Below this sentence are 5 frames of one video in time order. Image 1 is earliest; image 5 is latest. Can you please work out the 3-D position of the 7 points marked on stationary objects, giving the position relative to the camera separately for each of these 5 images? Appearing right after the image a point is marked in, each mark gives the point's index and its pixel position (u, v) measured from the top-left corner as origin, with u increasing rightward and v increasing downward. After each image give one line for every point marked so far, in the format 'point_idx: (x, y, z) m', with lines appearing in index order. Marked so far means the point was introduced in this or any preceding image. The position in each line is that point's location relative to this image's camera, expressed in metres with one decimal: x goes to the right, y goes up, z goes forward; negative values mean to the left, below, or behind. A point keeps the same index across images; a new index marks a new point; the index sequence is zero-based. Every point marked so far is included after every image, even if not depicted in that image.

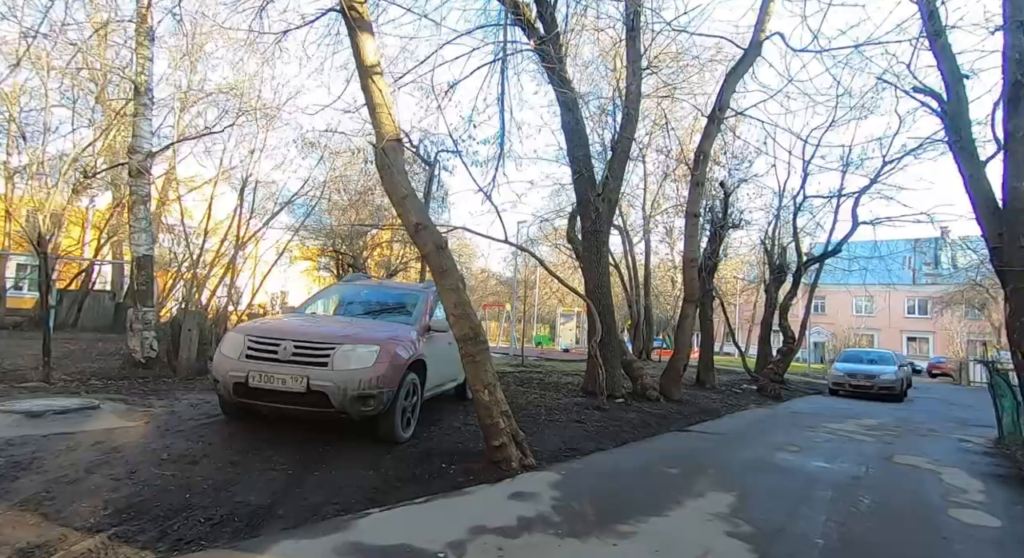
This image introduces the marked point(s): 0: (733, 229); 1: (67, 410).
0: (+6.5, +1.5, +15.4) m
1: (-3.7, -1.1, +4.3) m
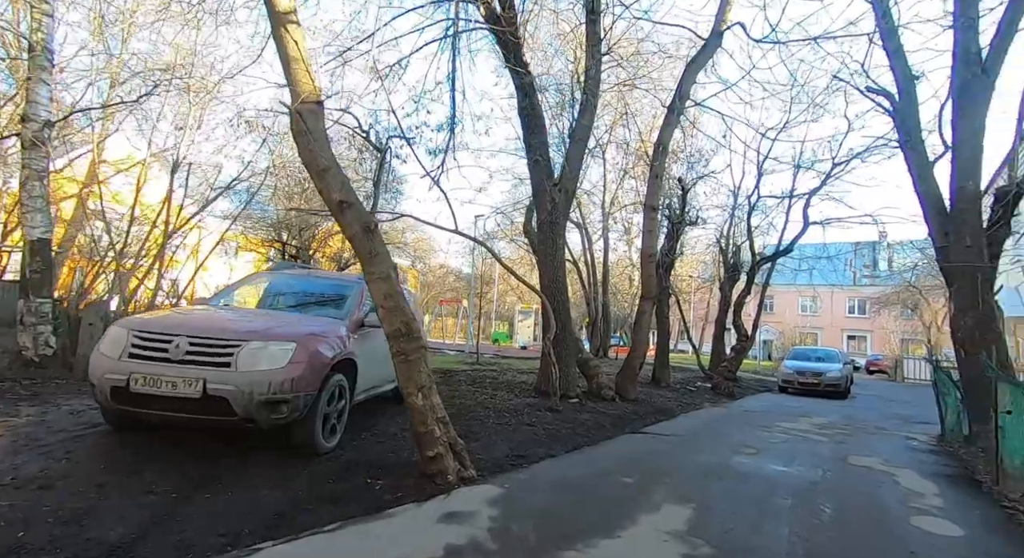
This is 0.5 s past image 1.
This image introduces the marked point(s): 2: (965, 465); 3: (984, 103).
0: (+5.3, +1.6, +15.3) m
1: (-4.1, -0.9, +3.5) m
2: (+6.2, -2.6, +7.1) m
3: (+7.8, +2.9, +8.5) m
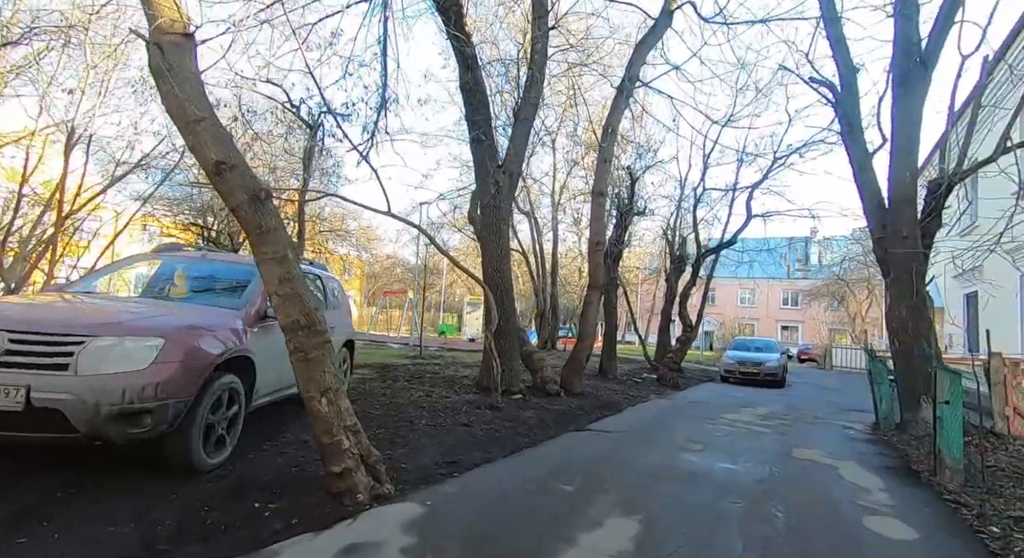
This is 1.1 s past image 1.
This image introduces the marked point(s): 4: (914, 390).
0: (+3.7, +1.8, +15.2) m
1: (-4.5, -0.8, +2.5) m
2: (+5.4, -2.4, +7.2) m
3: (+6.8, +3.1, +8.6) m
4: (+6.8, -1.9, +8.8) m
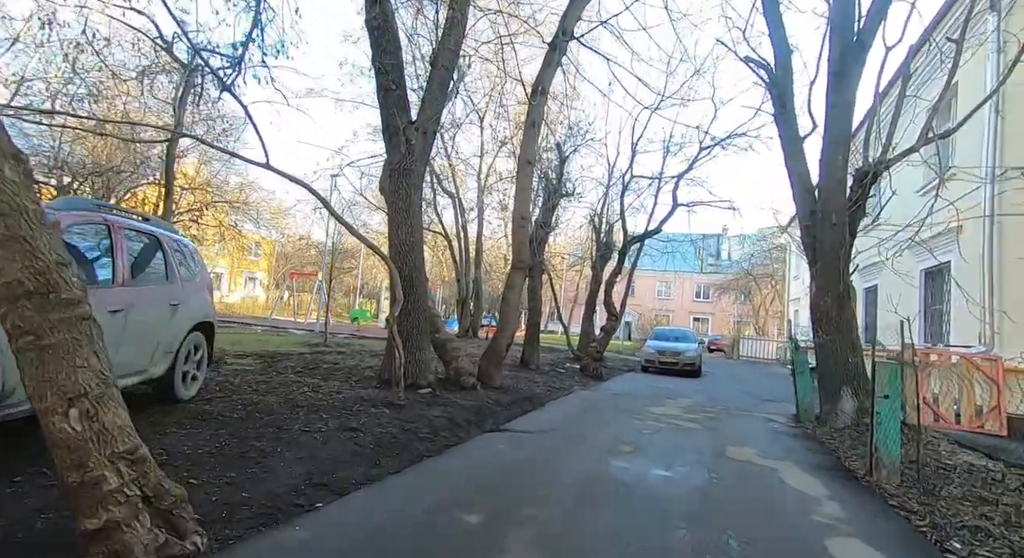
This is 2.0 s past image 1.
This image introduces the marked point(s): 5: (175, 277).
0: (+1.5, +2.2, +14.4) m
1: (-4.9, -0.5, +0.8) m
2: (+4.2, -2.3, +6.8) m
3: (+5.6, +3.3, +8.4) m
4: (+5.4, -1.7, +8.6) m
5: (-3.1, 0.0, +4.8) m
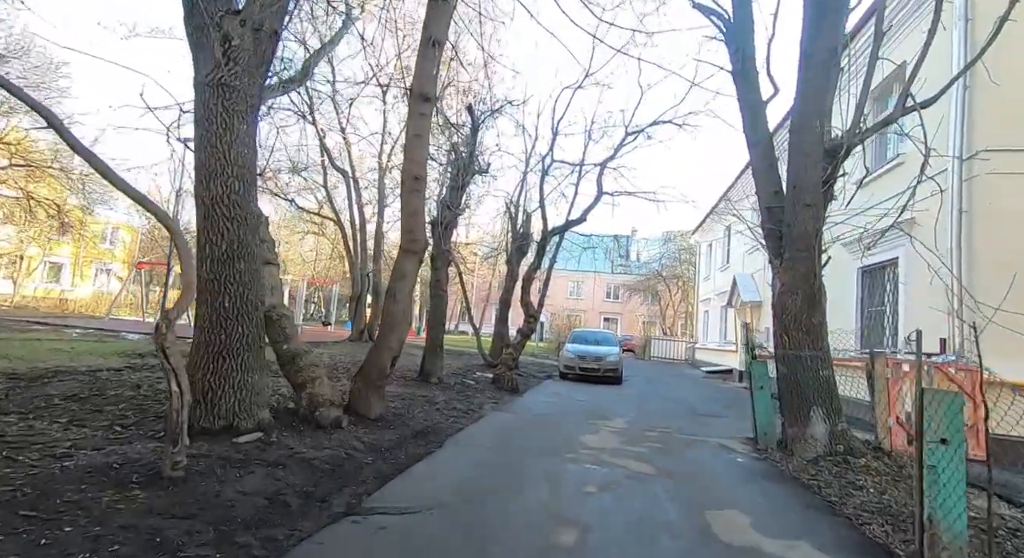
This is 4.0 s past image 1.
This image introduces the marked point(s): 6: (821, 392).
0: (-0.8, +2.4, +12.1) m
1: (-4.9, -0.3, -2.4) m
2: (+3.1, -2.2, +5.1) m
3: (+4.3, +3.3, +6.8) m
4: (+4.0, -1.6, +7.0) m
5: (-3.8, +0.2, +1.9) m
6: (+4.1, -1.5, +6.9) m
